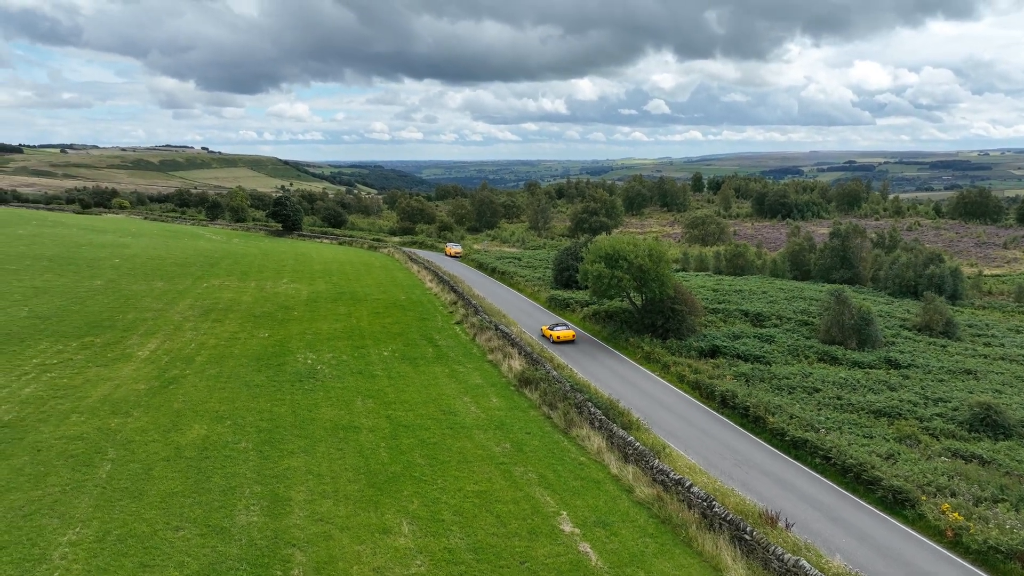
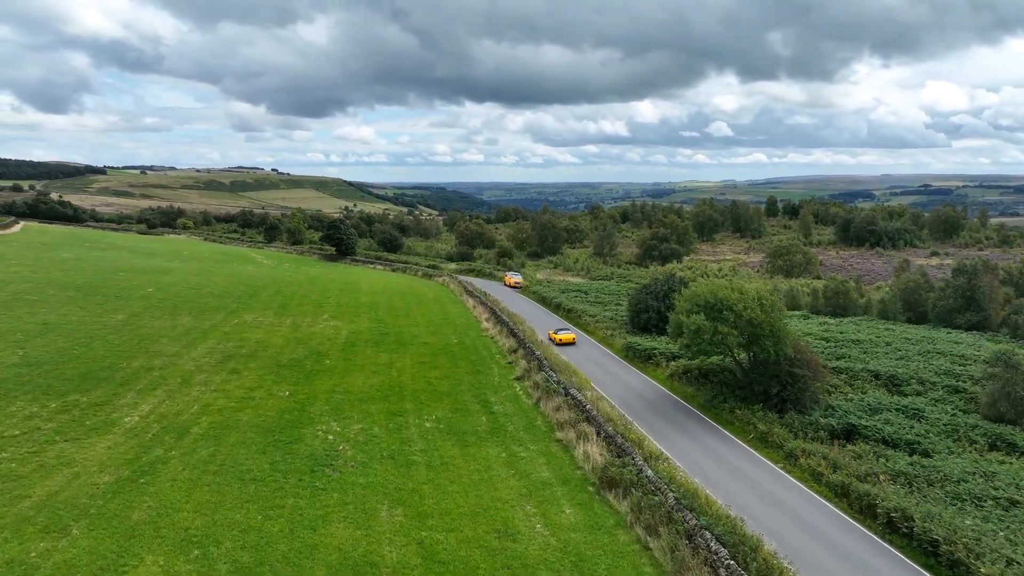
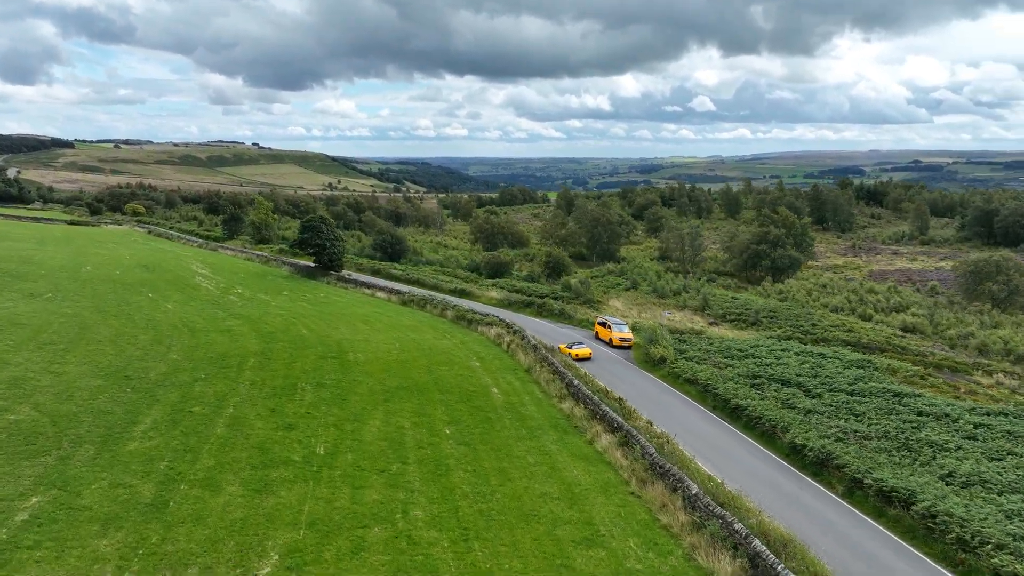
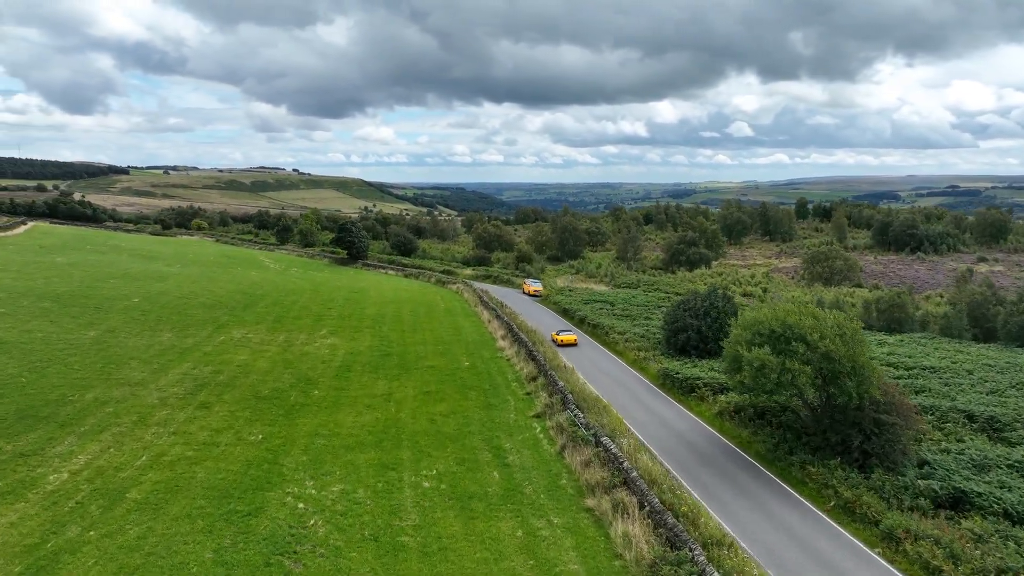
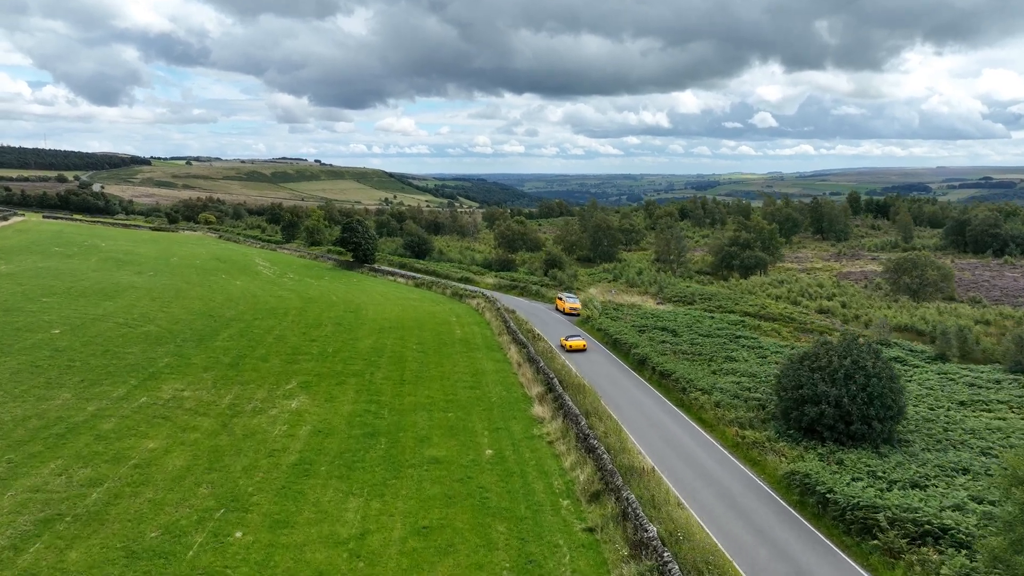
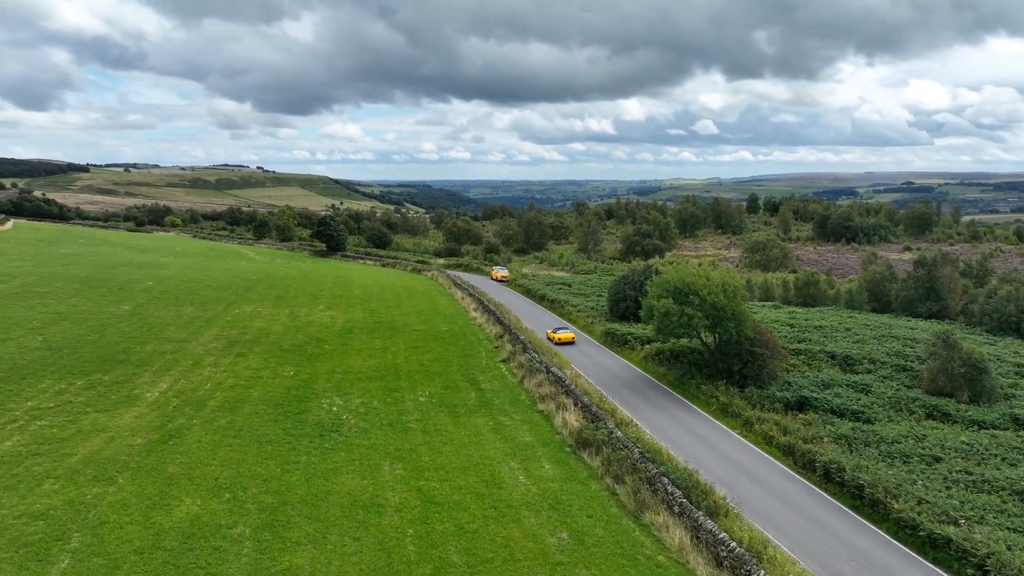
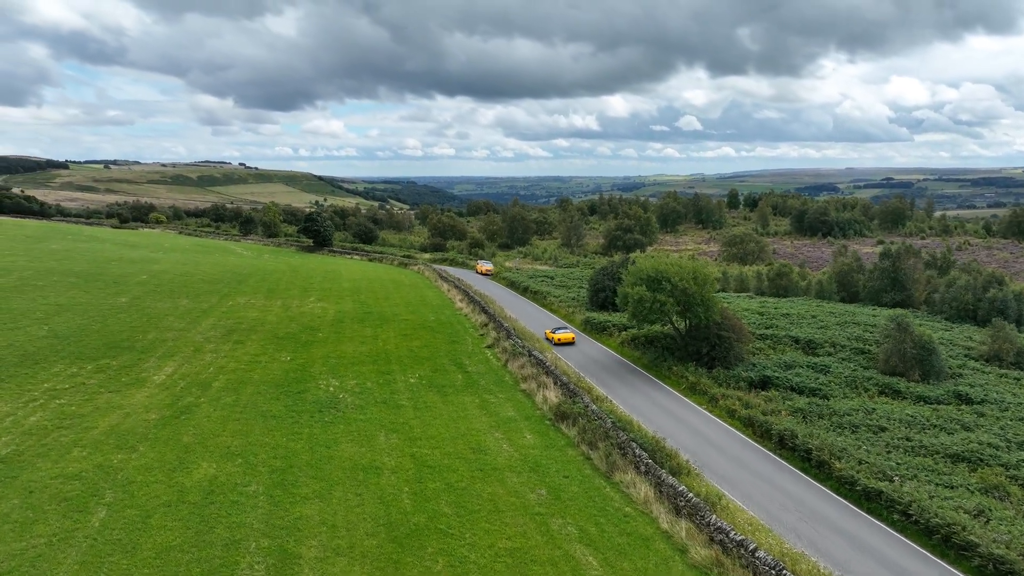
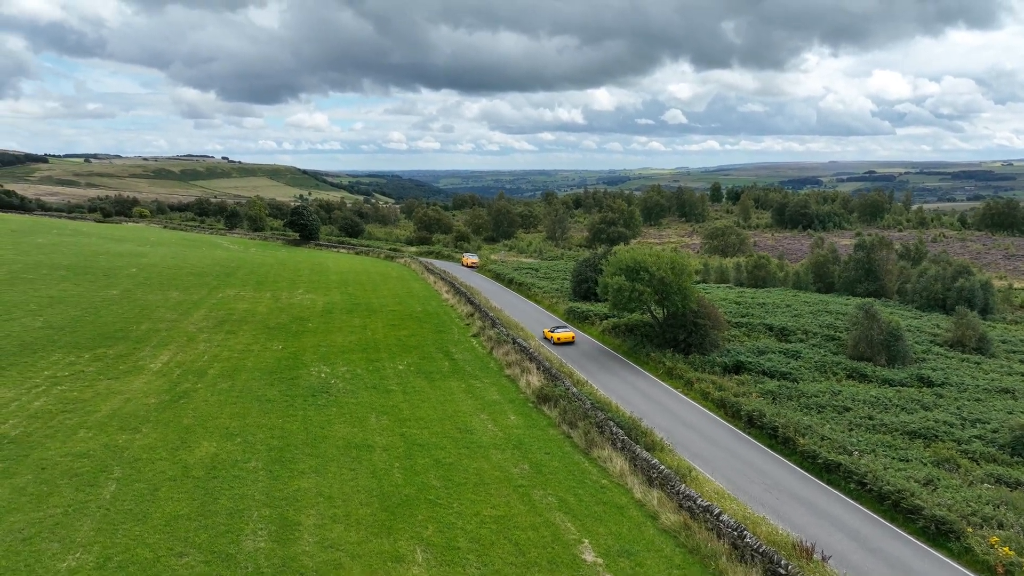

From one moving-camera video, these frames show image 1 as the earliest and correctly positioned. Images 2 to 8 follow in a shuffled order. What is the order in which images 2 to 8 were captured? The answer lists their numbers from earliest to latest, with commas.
8, 7, 6, 2, 4, 5, 3
